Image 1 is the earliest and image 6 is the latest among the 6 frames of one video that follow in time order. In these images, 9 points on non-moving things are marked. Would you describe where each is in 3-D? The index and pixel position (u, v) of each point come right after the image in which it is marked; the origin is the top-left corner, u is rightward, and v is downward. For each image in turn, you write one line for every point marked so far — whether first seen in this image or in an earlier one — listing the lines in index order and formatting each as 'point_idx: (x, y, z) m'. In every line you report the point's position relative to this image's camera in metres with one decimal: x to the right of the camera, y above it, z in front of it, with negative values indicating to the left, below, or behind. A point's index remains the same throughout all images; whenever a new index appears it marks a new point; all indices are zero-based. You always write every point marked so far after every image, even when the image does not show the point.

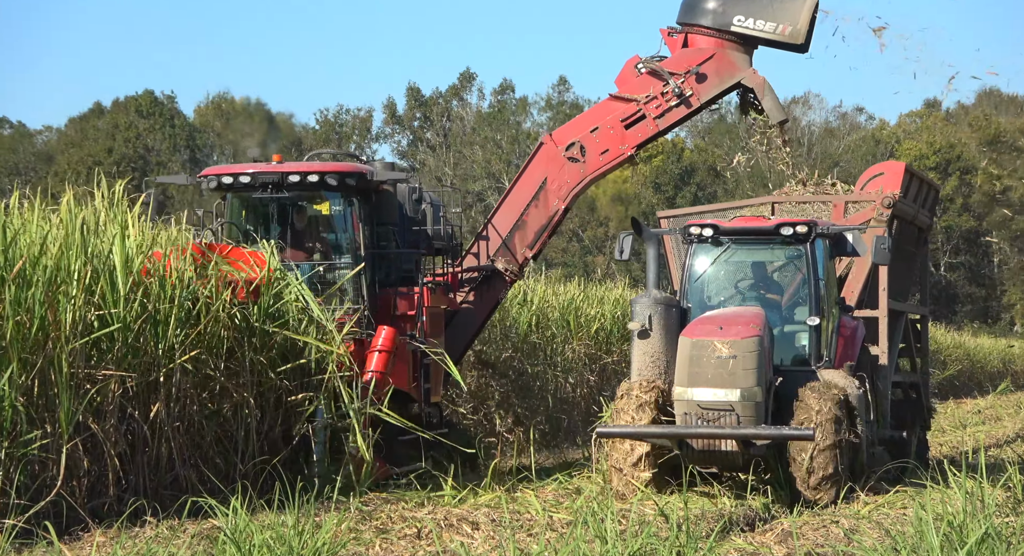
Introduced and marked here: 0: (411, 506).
0: (-0.6, -1.3, +7.6) m
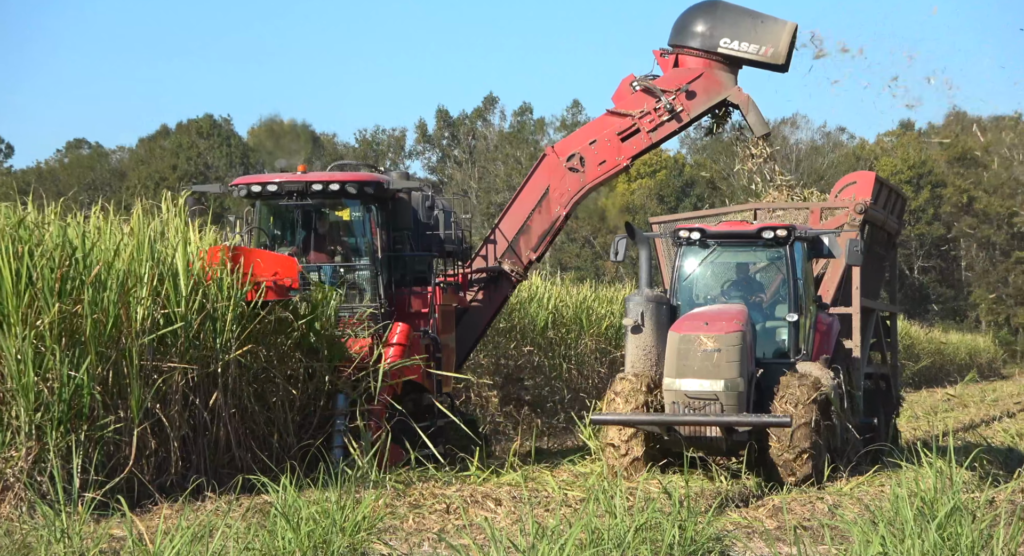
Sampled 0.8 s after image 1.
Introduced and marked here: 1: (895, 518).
0: (-0.4, -1.3, +8.4) m
1: (+2.1, -1.3, +7.3) m
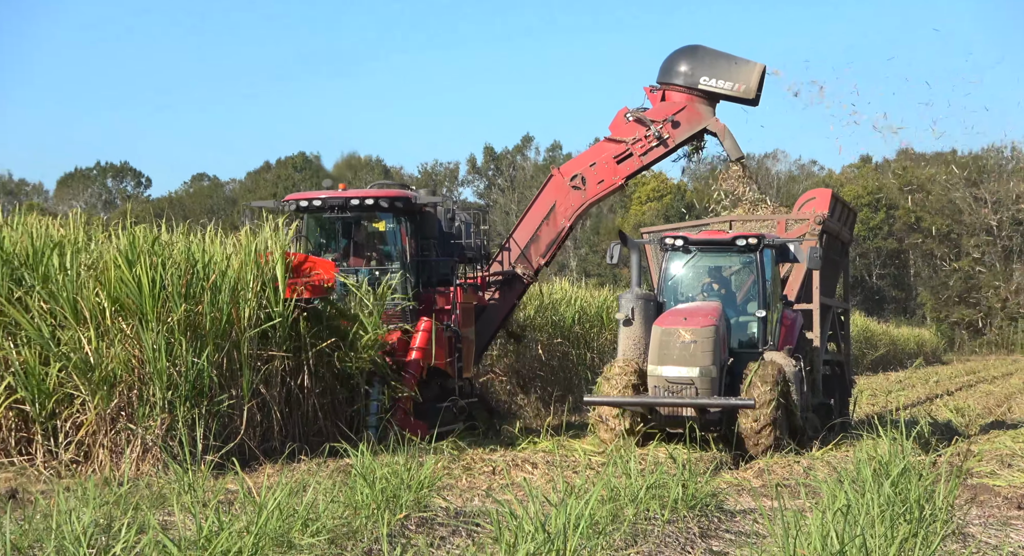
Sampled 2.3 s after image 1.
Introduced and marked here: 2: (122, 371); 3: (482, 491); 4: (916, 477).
0: (-0.2, -1.3, +10.2) m
1: (+2.4, -1.4, +9.1) m
2: (-2.7, -0.6, +9.1) m
3: (-0.2, -1.5, +9.3) m
4: (+2.7, -1.3, +8.9) m
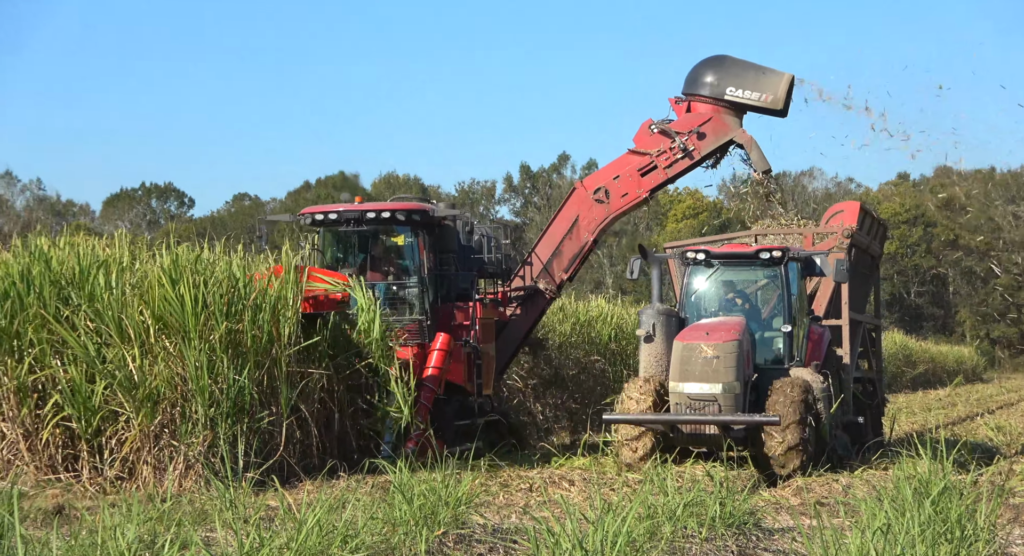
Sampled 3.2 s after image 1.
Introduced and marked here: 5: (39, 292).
0: (+0.1, -1.5, +10.2) m
1: (+2.6, -1.5, +9.0) m
2: (-2.4, -0.8, +9.2) m
3: (+0.1, -1.6, +9.3) m
4: (+3.0, -1.5, +8.9) m
5: (-3.3, -0.1, +9.3) m
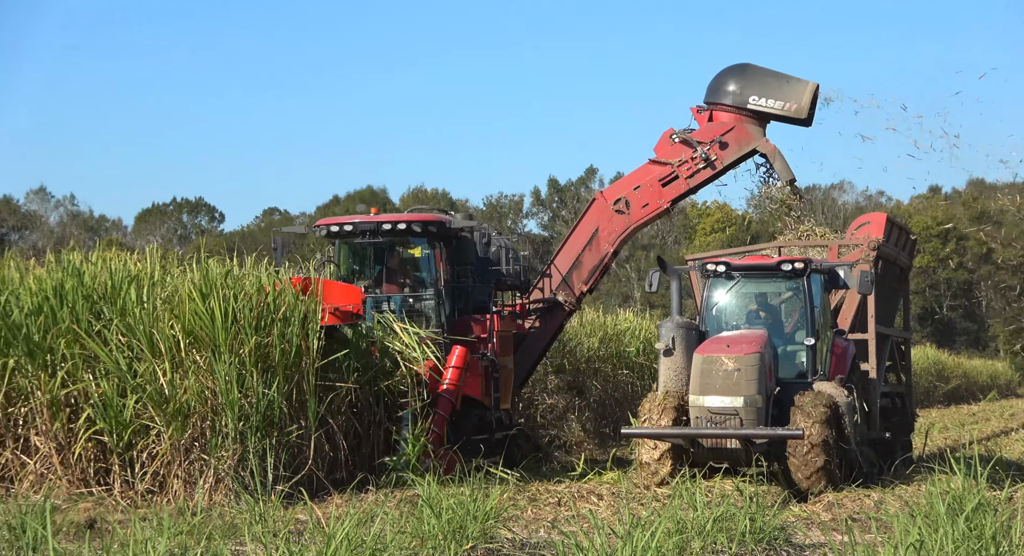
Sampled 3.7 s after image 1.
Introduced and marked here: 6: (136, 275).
0: (+0.3, -1.6, +10.2) m
1: (+2.8, -1.6, +8.9) m
2: (-2.2, -0.9, +9.3) m
3: (+0.2, -1.7, +9.3) m
4: (+3.2, -1.5, +8.7) m
5: (-3.1, -0.2, +9.4) m
6: (-2.7, 0.0, +9.7) m
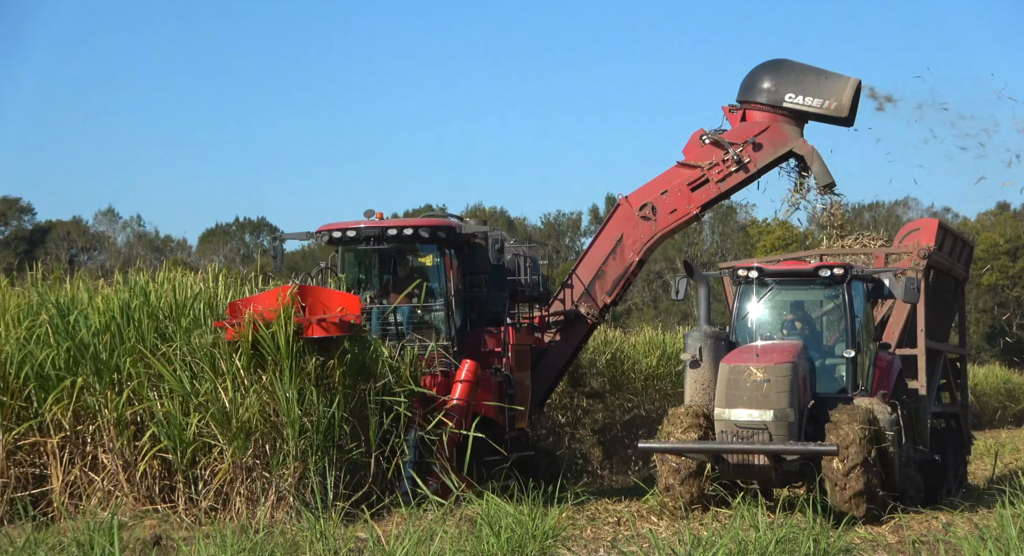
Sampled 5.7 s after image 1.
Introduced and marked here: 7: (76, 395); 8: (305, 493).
0: (+0.8, -1.7, +10.1) m
1: (+3.2, -1.7, +8.6) m
2: (-1.8, -1.0, +9.4) m
3: (+0.7, -1.8, +9.2) m
4: (+3.5, -1.6, +8.4) m
5: (-2.7, -0.3, +9.6) m
6: (-2.3, -0.1, +9.8) m
7: (-3.1, -0.8, +9.4) m
8: (-1.5, -1.5, +9.4) m
